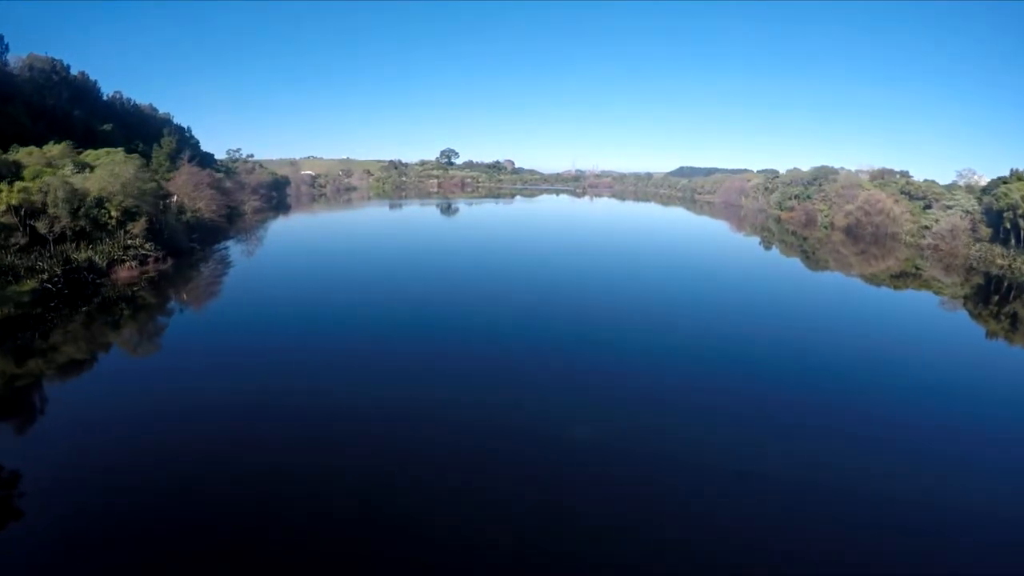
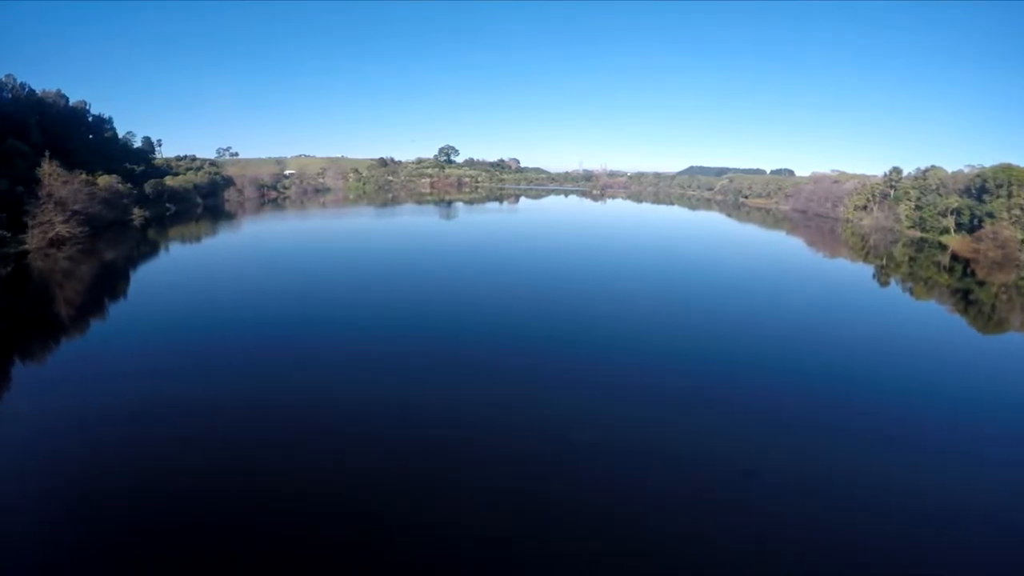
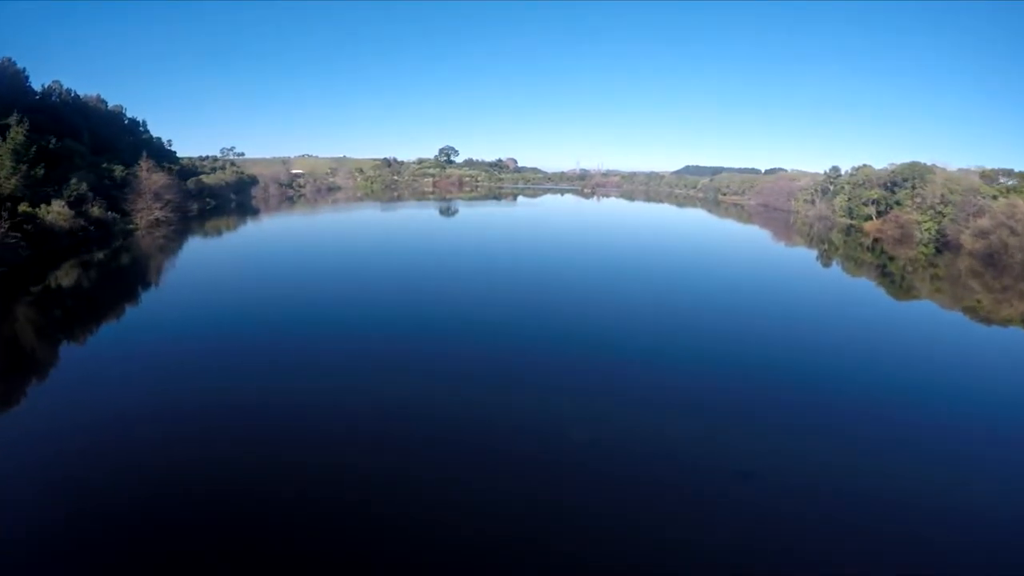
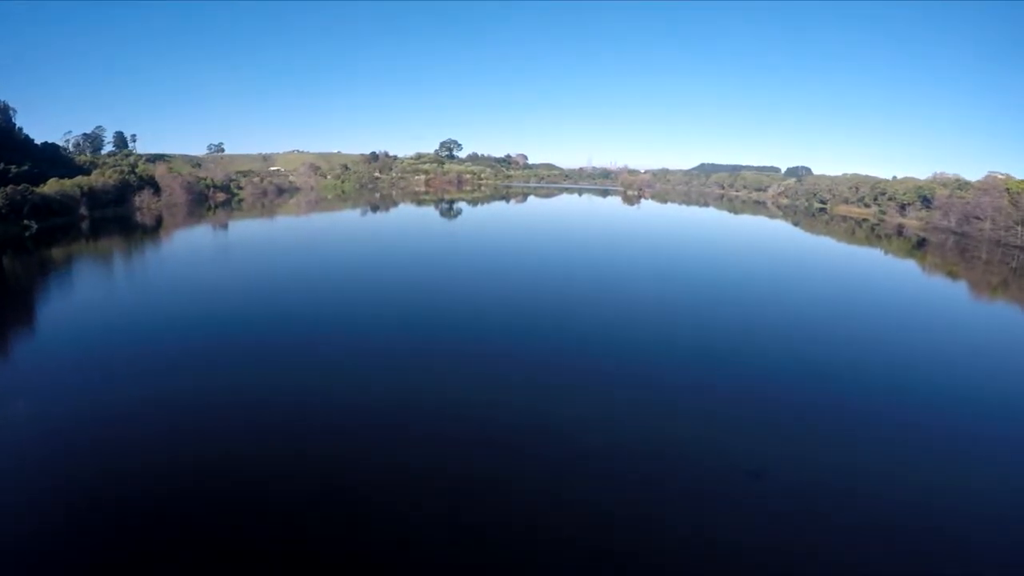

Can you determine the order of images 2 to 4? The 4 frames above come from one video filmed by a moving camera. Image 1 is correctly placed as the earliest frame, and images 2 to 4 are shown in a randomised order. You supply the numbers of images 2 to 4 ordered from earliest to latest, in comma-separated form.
3, 2, 4
